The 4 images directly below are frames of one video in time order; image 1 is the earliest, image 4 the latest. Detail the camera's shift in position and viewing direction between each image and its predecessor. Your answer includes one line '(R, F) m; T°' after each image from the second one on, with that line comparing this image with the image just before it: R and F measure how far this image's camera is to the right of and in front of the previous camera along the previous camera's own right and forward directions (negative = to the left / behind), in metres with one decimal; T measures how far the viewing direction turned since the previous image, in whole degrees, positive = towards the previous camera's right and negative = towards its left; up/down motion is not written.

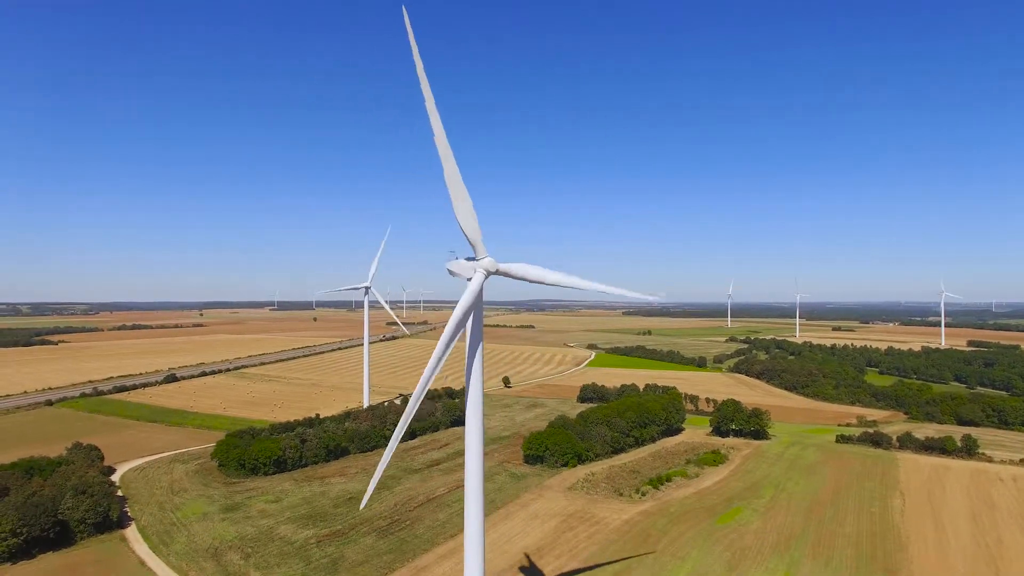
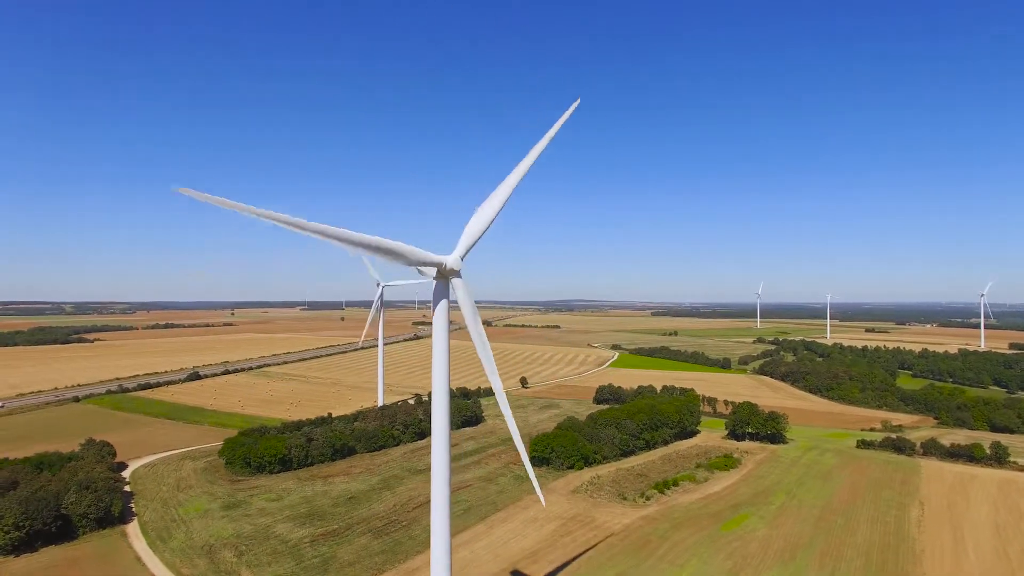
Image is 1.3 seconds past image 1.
(+1.1, +0.3) m; -2°
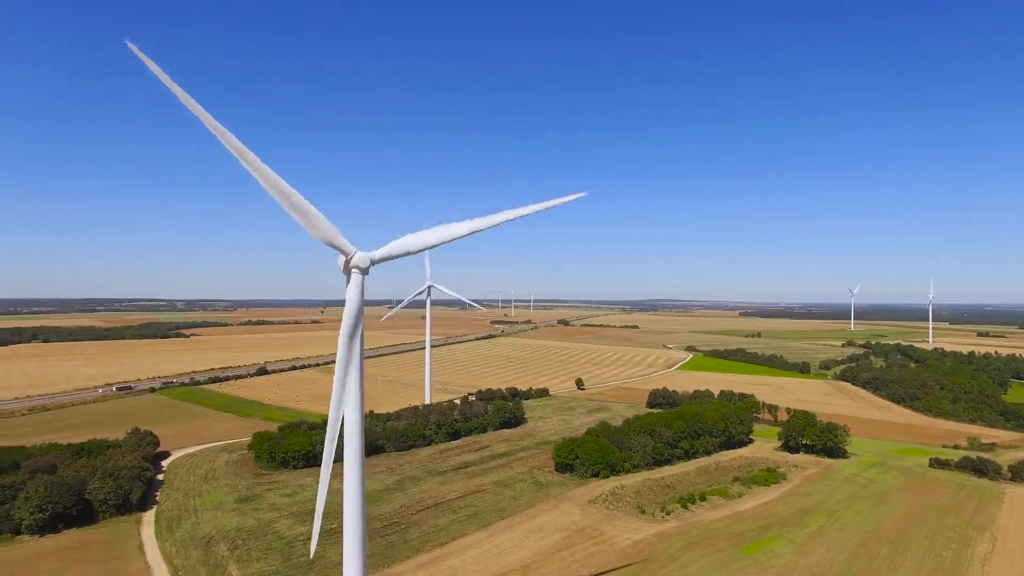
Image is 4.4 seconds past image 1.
(+2.8, +1.0) m; -7°
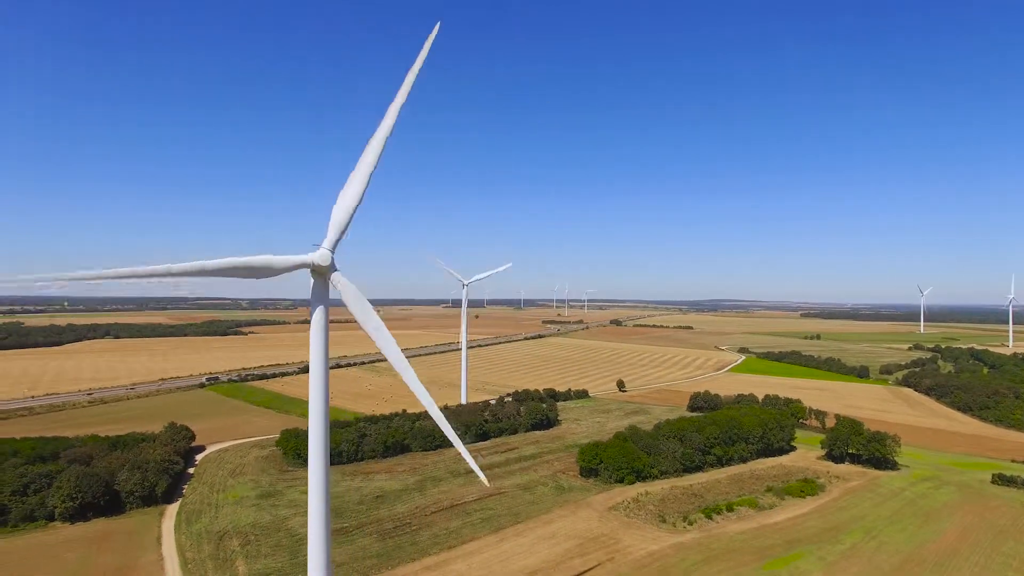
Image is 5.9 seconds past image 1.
(+1.4, +0.5) m; -5°
